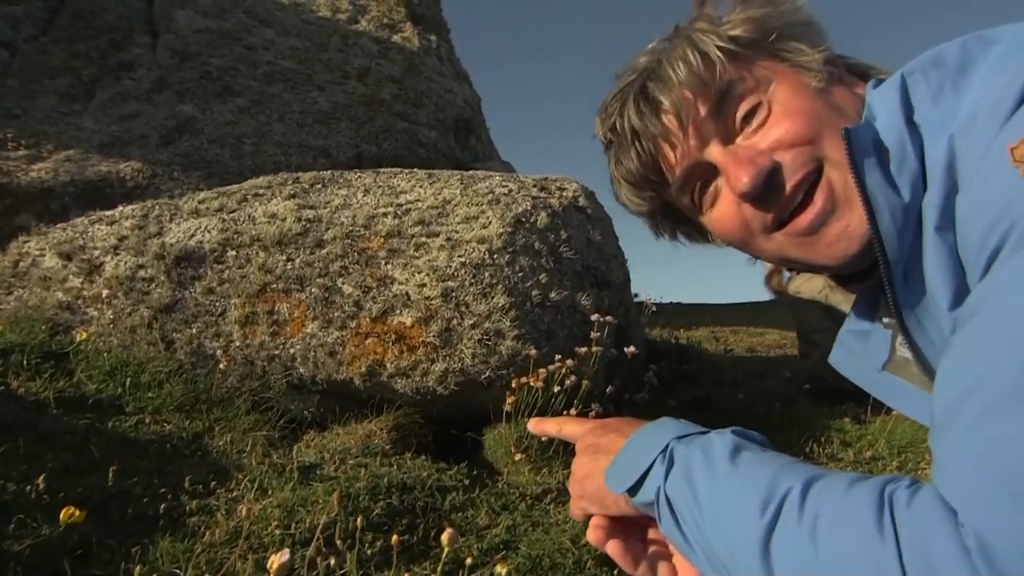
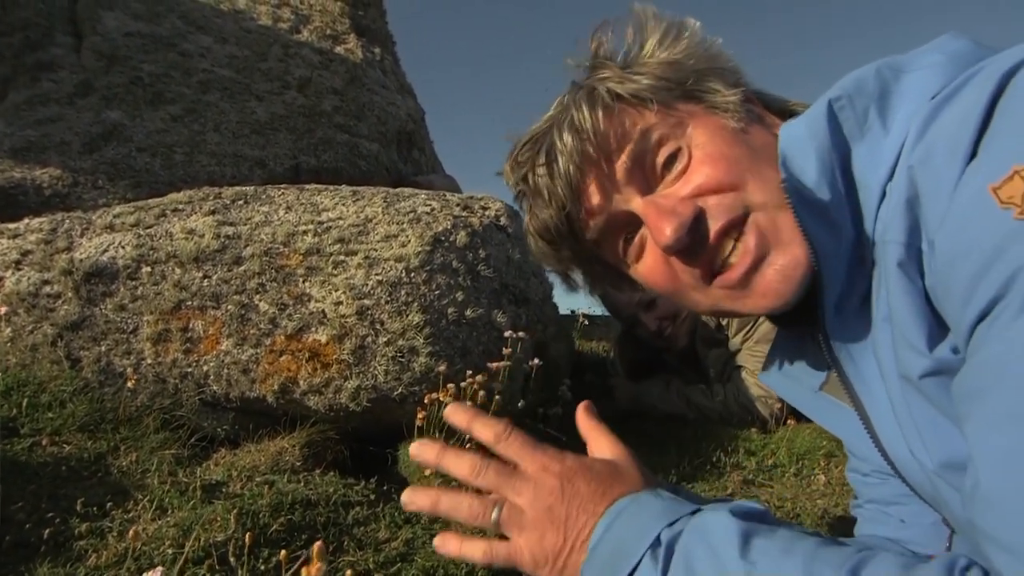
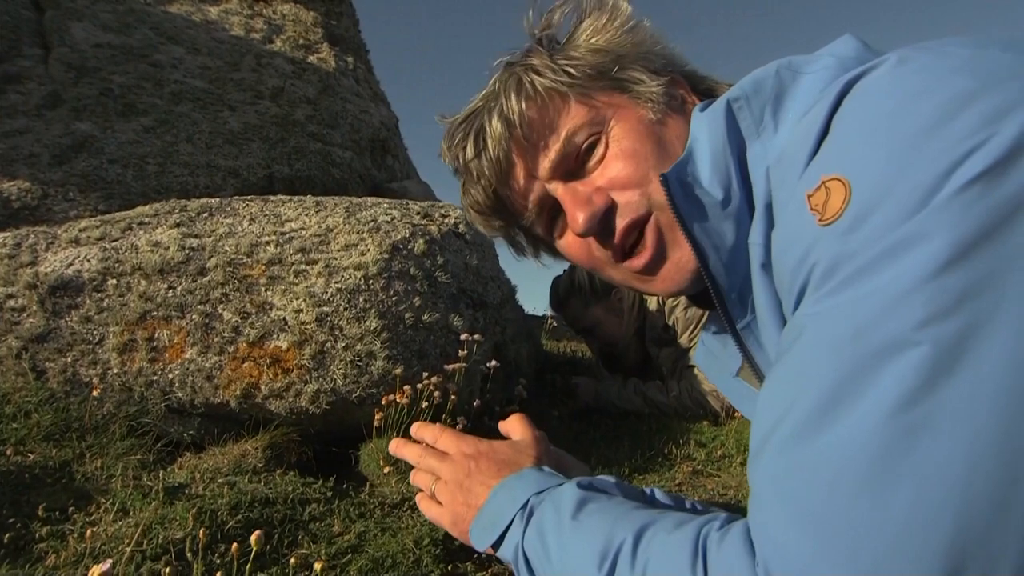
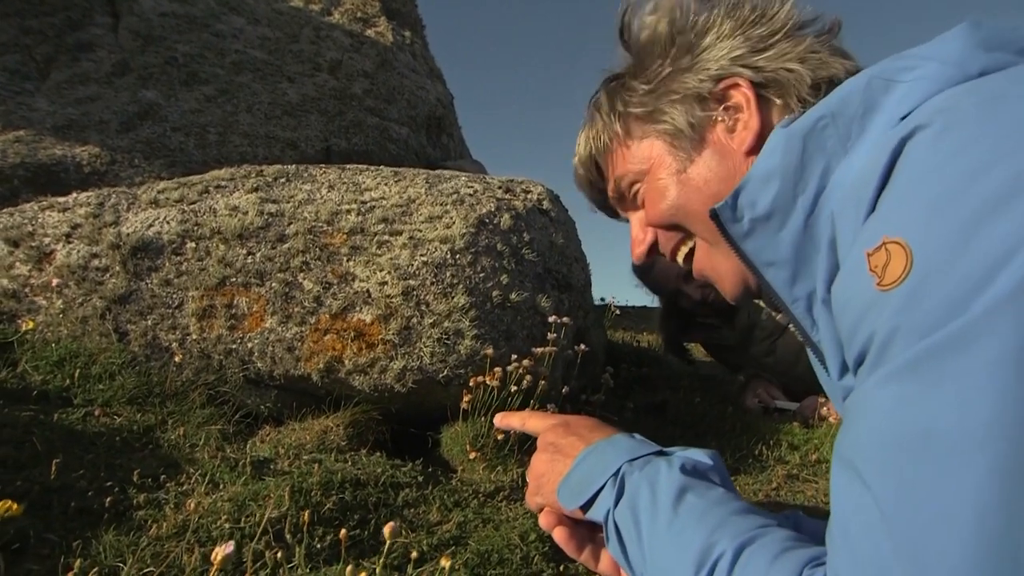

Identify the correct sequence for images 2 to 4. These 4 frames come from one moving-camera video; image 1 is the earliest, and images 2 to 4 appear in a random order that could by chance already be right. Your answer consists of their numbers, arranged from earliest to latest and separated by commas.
4, 2, 3
